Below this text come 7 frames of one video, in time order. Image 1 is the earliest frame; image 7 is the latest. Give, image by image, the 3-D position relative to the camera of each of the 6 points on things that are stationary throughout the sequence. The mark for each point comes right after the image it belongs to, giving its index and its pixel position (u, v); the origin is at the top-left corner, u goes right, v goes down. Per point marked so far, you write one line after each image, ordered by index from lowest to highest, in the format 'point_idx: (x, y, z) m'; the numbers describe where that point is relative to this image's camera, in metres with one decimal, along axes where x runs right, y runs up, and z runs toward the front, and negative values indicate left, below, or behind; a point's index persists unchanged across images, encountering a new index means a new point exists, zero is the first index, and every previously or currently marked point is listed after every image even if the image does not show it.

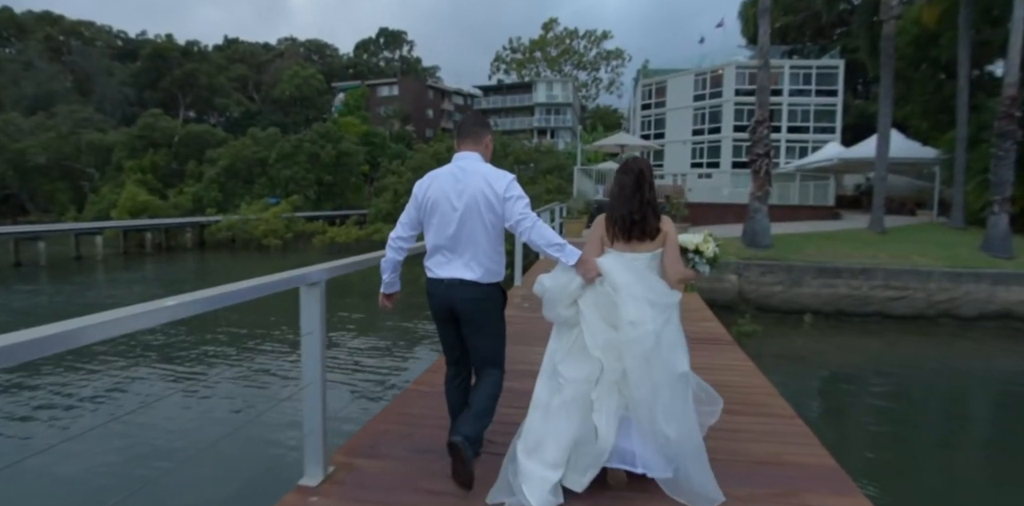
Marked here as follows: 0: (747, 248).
0: (+5.1, +0.1, +11.5) m
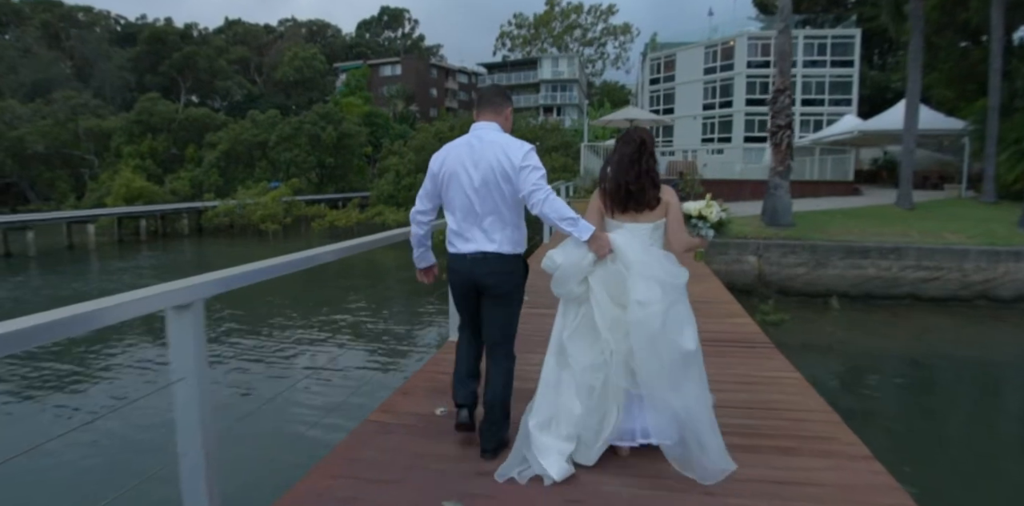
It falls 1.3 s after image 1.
0: (+5.2, +0.5, +10.9) m
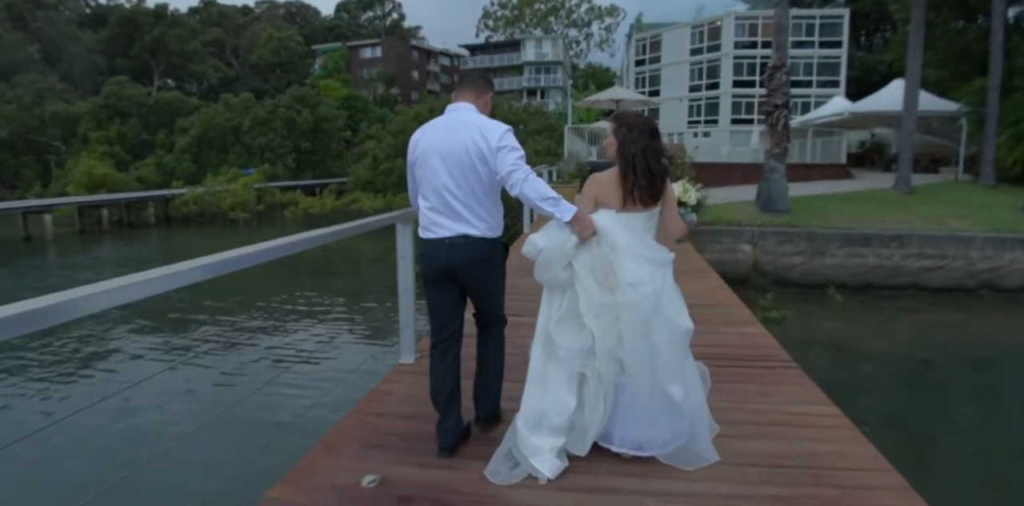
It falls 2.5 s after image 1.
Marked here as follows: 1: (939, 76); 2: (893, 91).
0: (+4.8, +0.7, +10.4) m
1: (+13.6, +5.6, +17.5) m
2: (+12.5, +5.3, +17.8) m
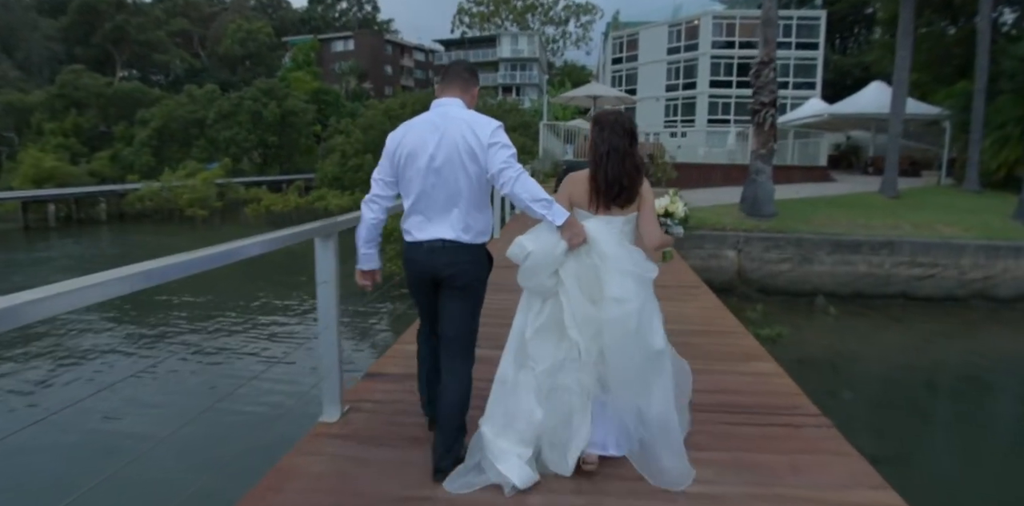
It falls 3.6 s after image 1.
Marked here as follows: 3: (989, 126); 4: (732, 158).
0: (+4.3, +0.6, +10.0) m
1: (+12.8, +5.5, +17.4) m
2: (+11.7, +5.2, +17.7) m
3: (+11.9, +3.2, +13.8) m
4: (+7.6, +3.3, +19.2) m
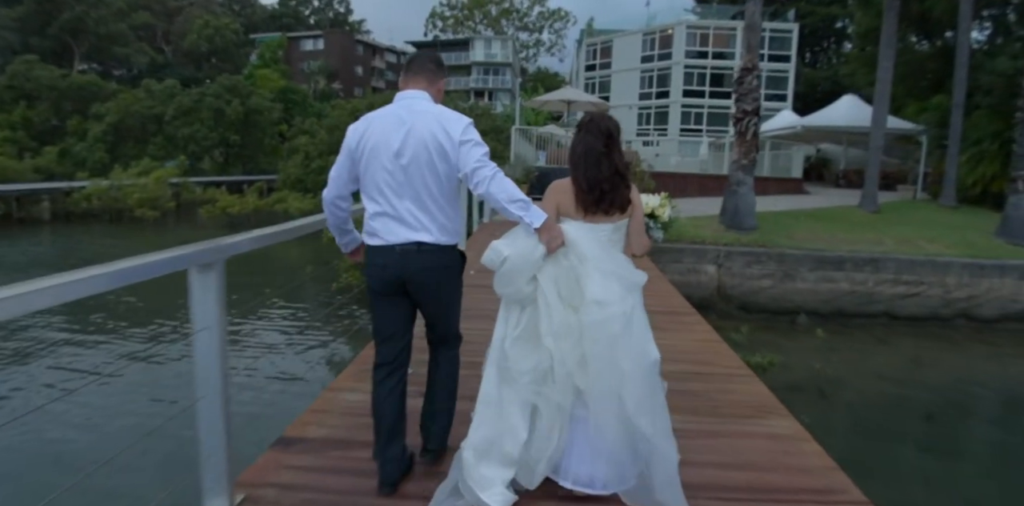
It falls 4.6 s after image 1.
0: (+3.8, +0.4, +9.6) m
1: (+11.9, +5.1, +17.5) m
2: (+10.8, +4.8, +17.8) m
3: (+11.1, +2.8, +13.9) m
4: (+6.6, +3.0, +19.1) m
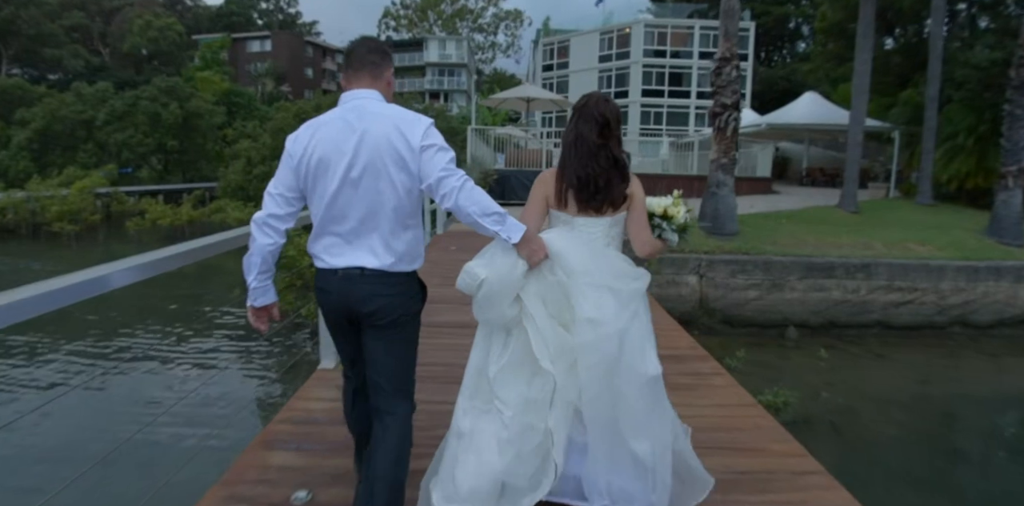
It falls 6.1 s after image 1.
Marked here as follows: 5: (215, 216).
0: (+3.1, +0.3, +9.0) m
1: (+10.5, +5.2, +17.5) m
2: (+9.5, +4.8, +17.6) m
3: (+10.1, +2.9, +13.8) m
4: (+5.3, +2.9, +18.6) m
5: (-10.1, +1.2, +18.7) m
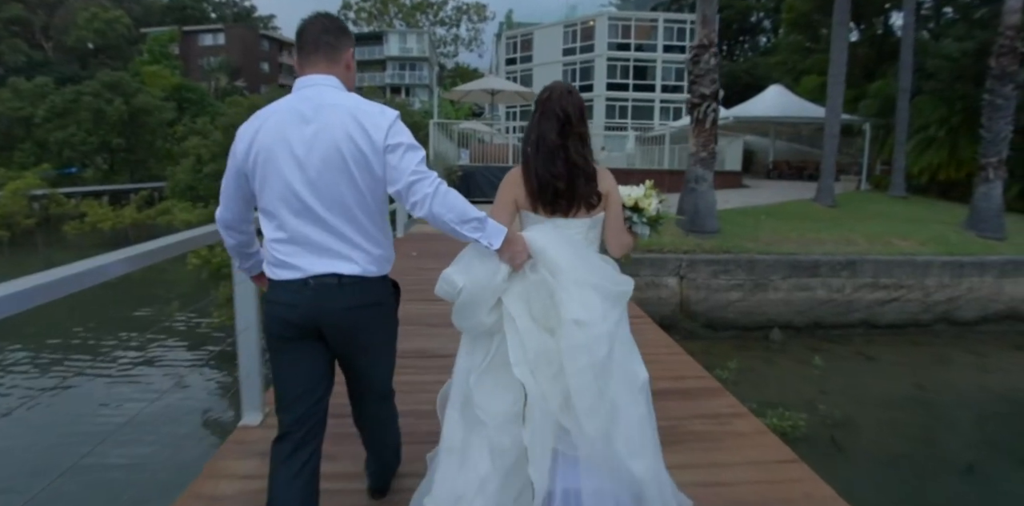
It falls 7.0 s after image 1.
0: (+2.6, +0.3, +8.7) m
1: (+9.4, +5.4, +17.5) m
2: (+8.4, +5.0, +17.6) m
3: (+9.3, +3.1, +13.8) m
4: (+4.1, +3.0, +18.4) m
5: (-11.1, +1.1, +17.5) m
